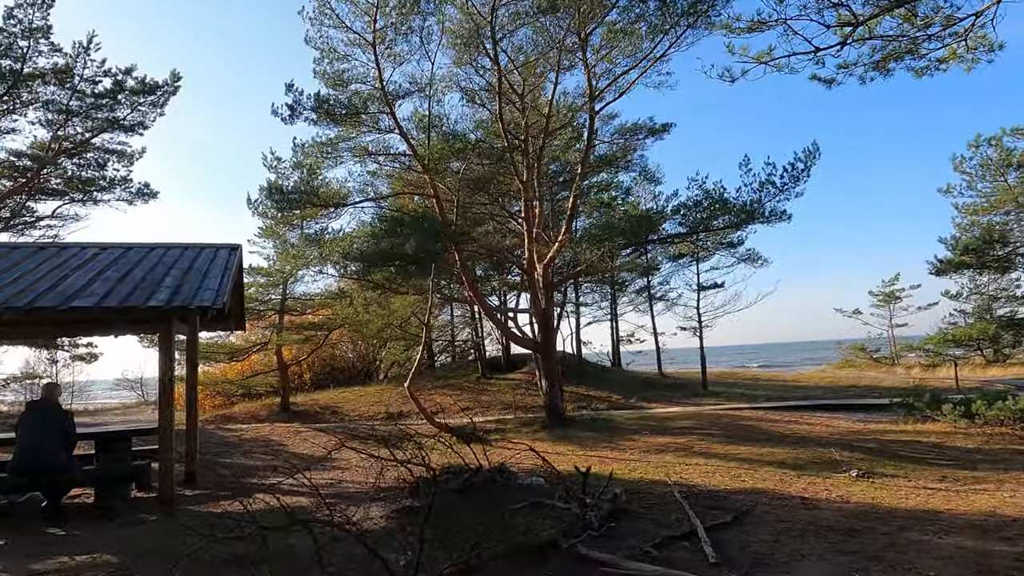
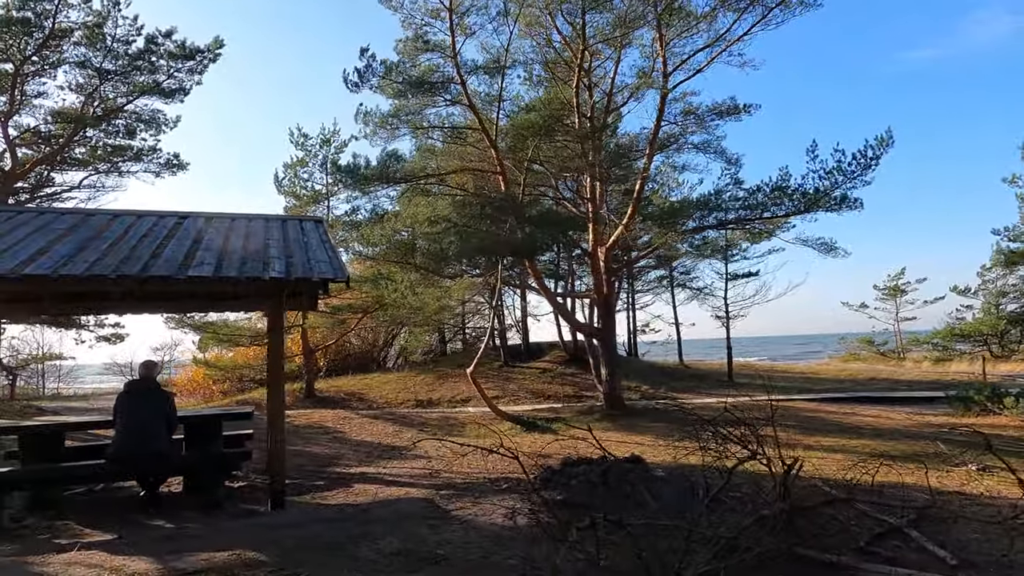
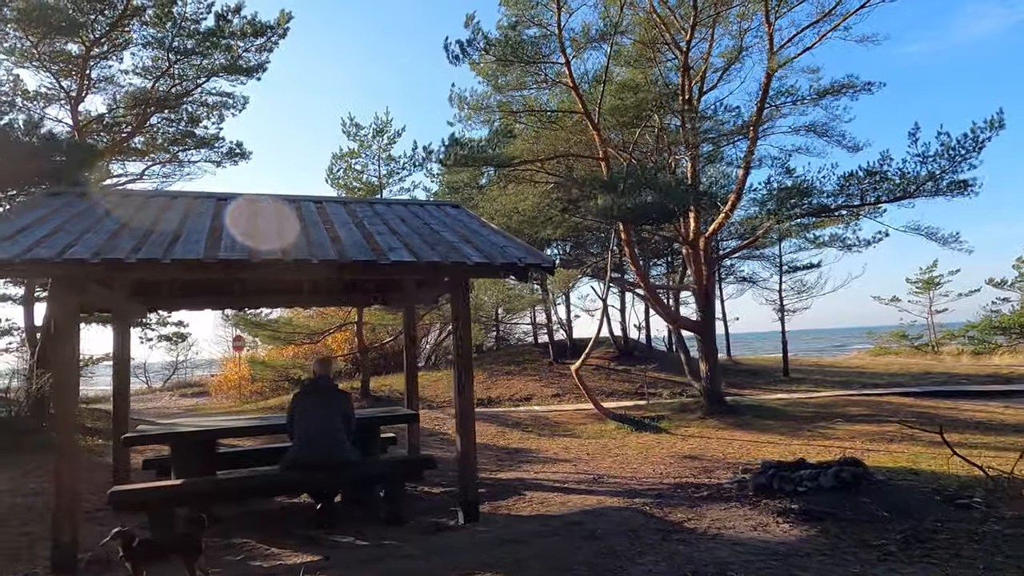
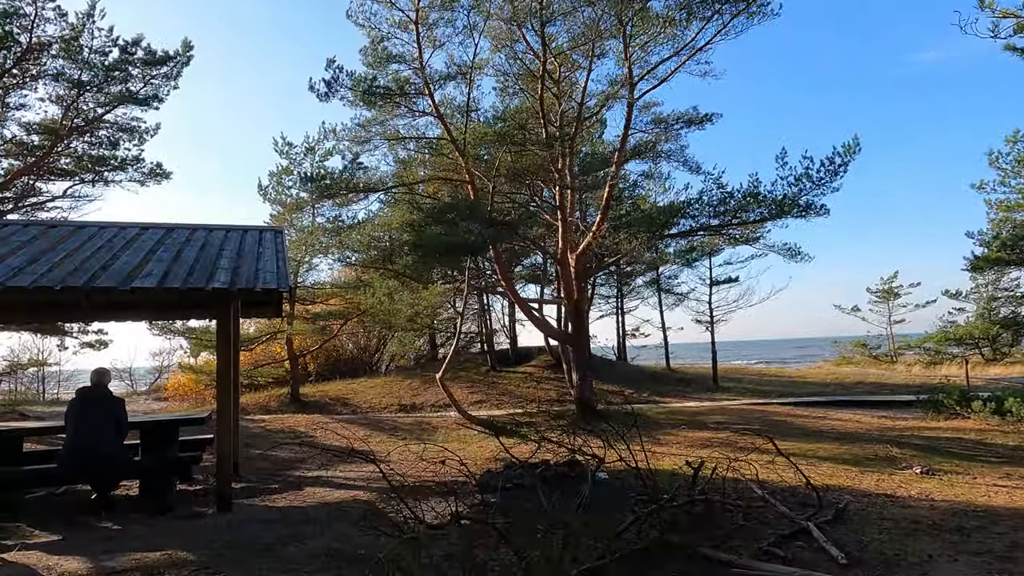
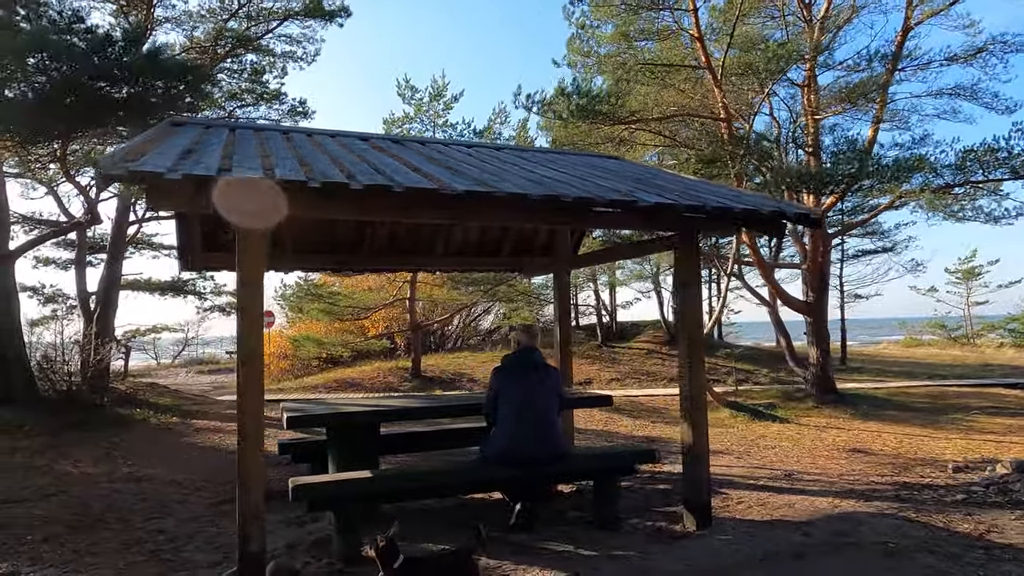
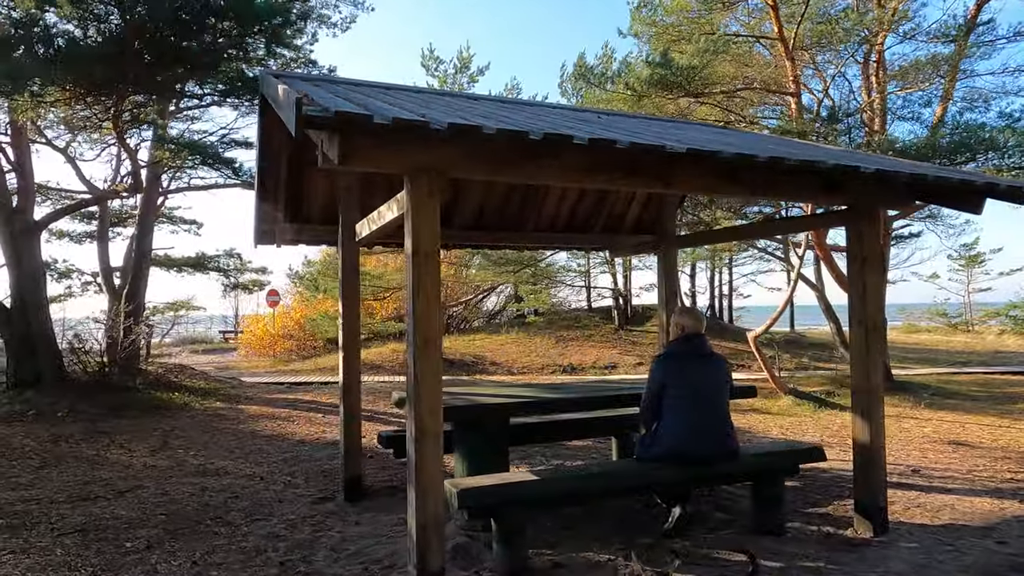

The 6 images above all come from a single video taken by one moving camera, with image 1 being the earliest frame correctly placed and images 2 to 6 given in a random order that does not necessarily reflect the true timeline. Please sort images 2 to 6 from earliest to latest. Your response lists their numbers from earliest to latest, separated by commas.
4, 2, 3, 5, 6
